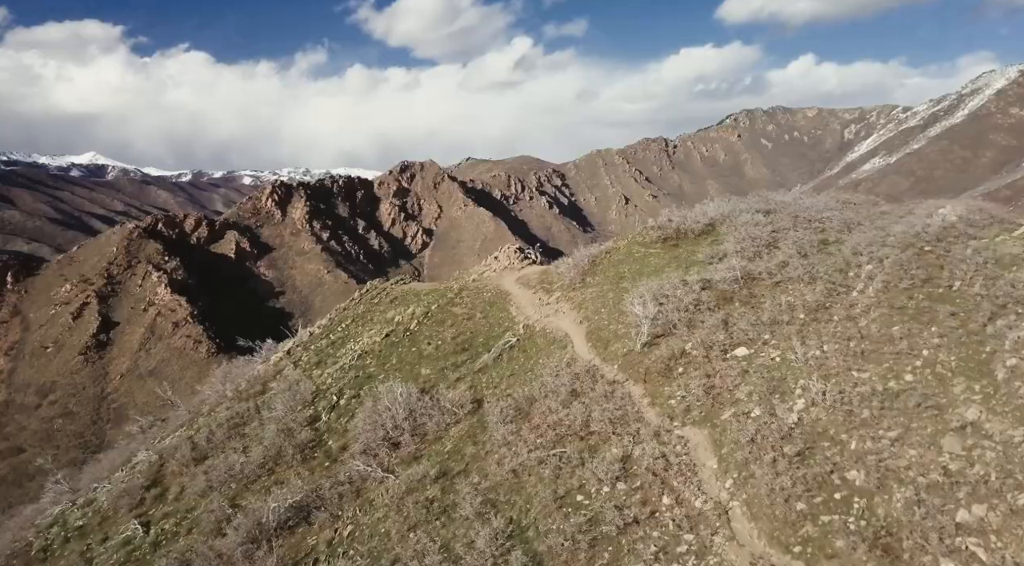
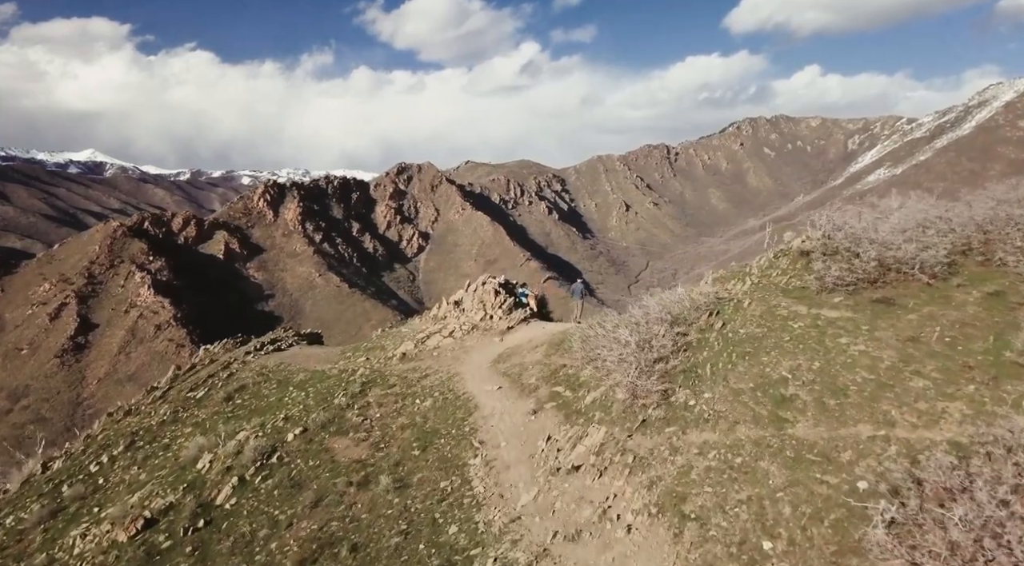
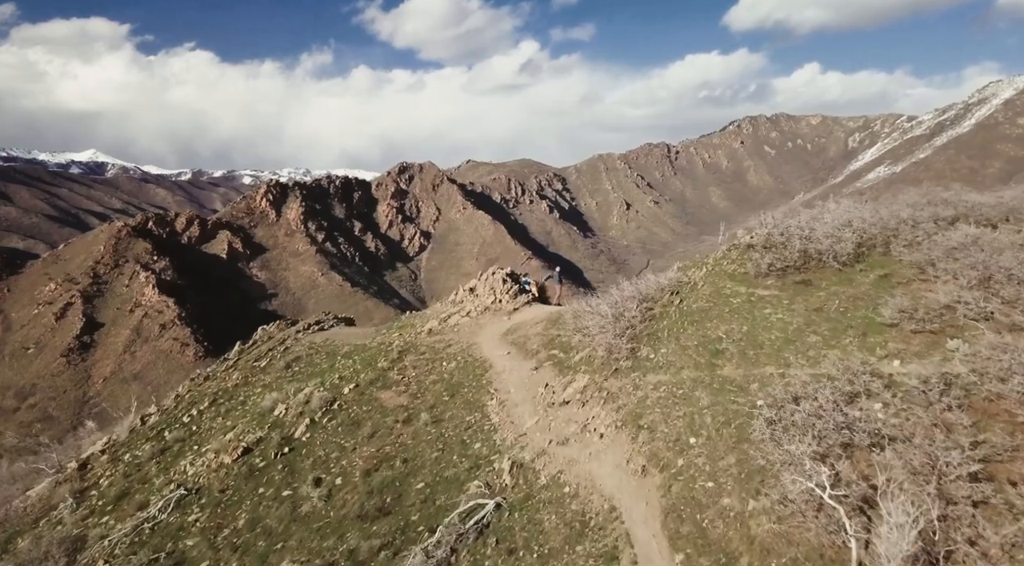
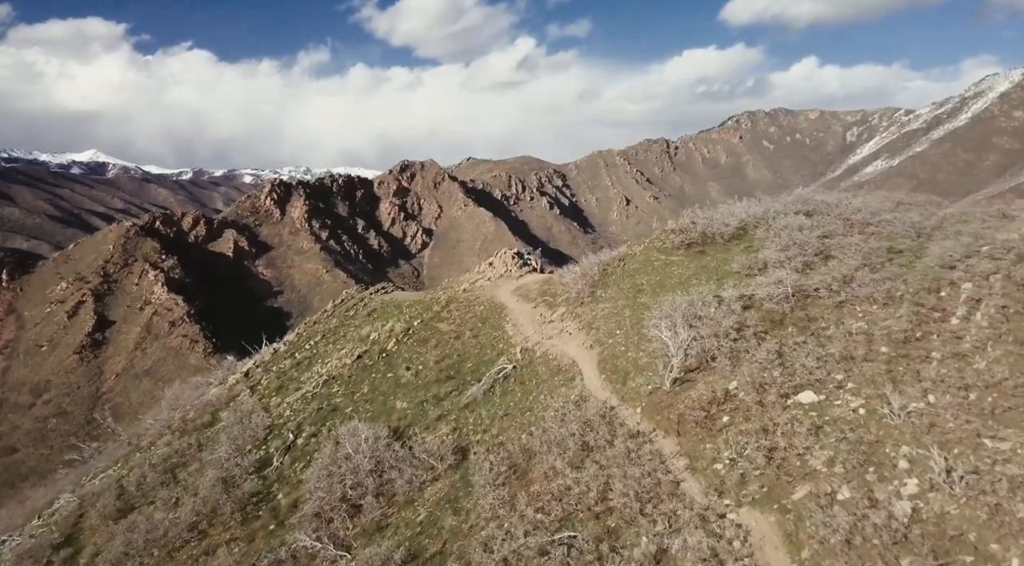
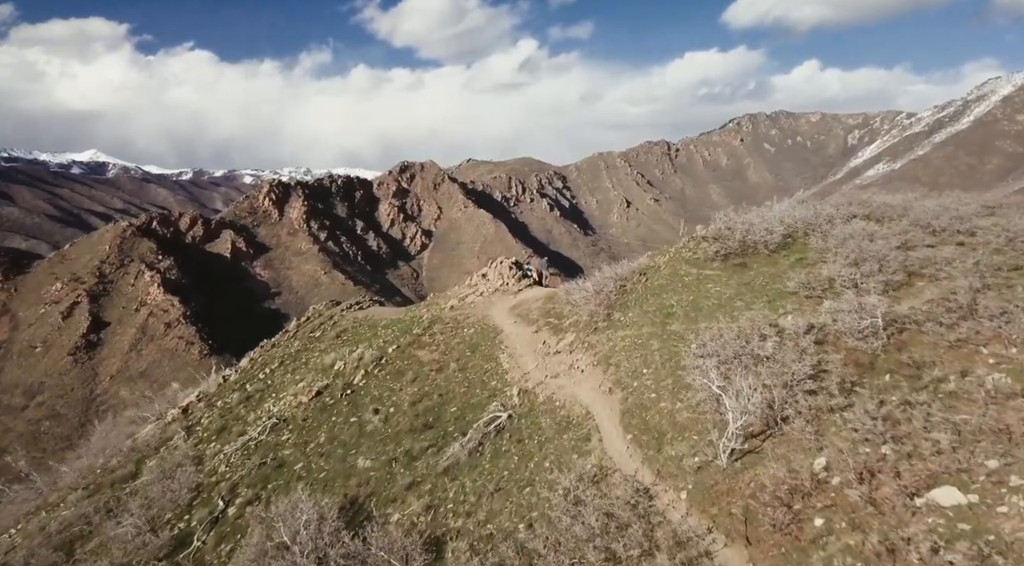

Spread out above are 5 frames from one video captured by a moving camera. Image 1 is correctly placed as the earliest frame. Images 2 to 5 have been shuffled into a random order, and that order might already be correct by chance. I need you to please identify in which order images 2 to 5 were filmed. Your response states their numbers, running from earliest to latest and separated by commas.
4, 5, 3, 2
